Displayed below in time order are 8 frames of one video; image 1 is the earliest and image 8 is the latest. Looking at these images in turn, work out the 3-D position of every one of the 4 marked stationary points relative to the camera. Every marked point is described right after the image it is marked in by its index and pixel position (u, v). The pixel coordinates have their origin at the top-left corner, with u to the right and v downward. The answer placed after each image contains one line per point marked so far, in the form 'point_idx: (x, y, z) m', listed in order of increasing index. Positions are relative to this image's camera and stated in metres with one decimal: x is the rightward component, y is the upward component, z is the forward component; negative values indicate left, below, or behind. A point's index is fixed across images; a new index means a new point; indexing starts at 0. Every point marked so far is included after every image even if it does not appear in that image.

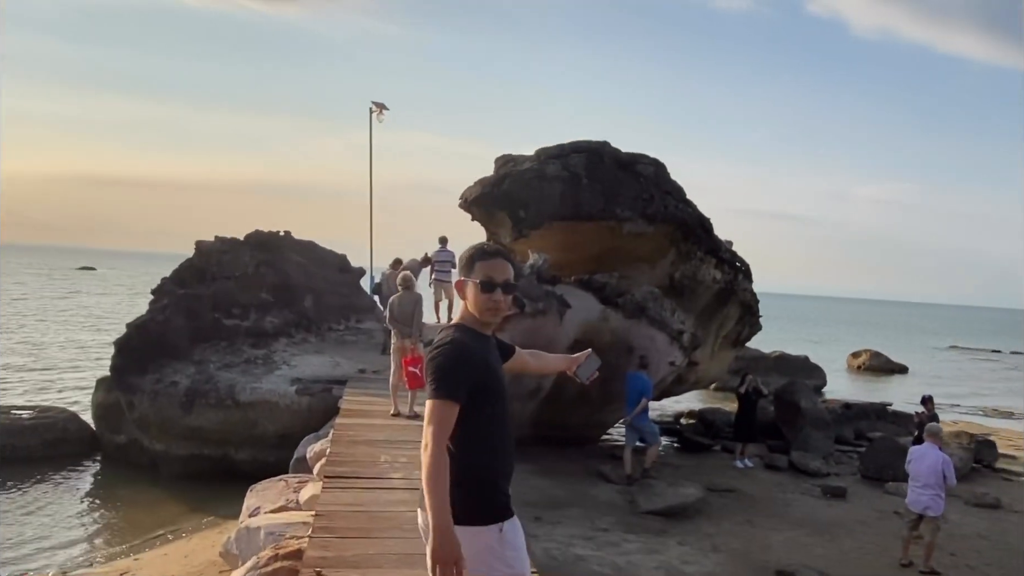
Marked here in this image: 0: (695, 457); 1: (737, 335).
0: (+3.2, -3.0, +13.3) m
1: (+4.1, -0.9, +13.9) m
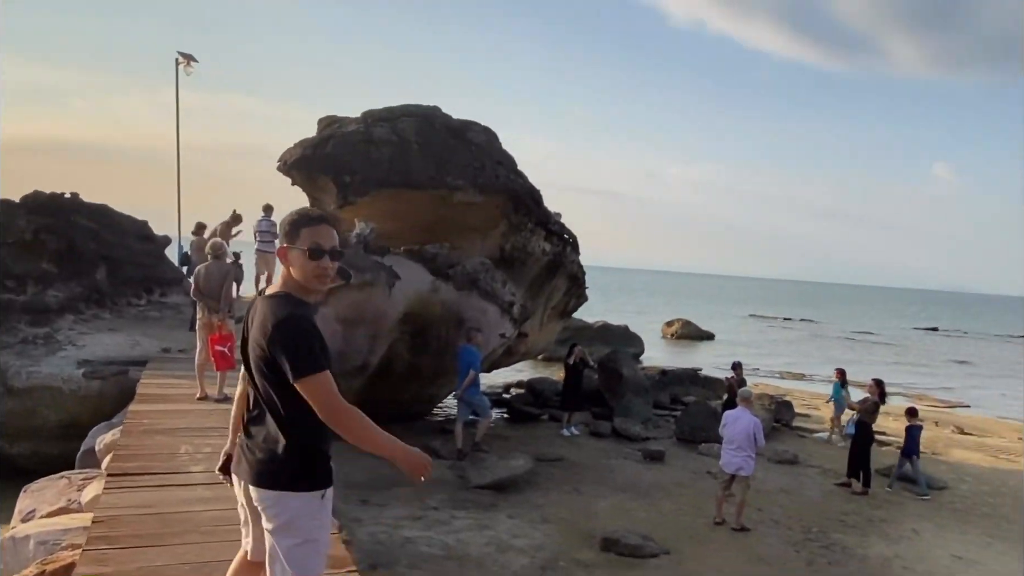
0: (+0.2, -2.5, +13.3) m
1: (+1.0, -0.3, +14.1) m
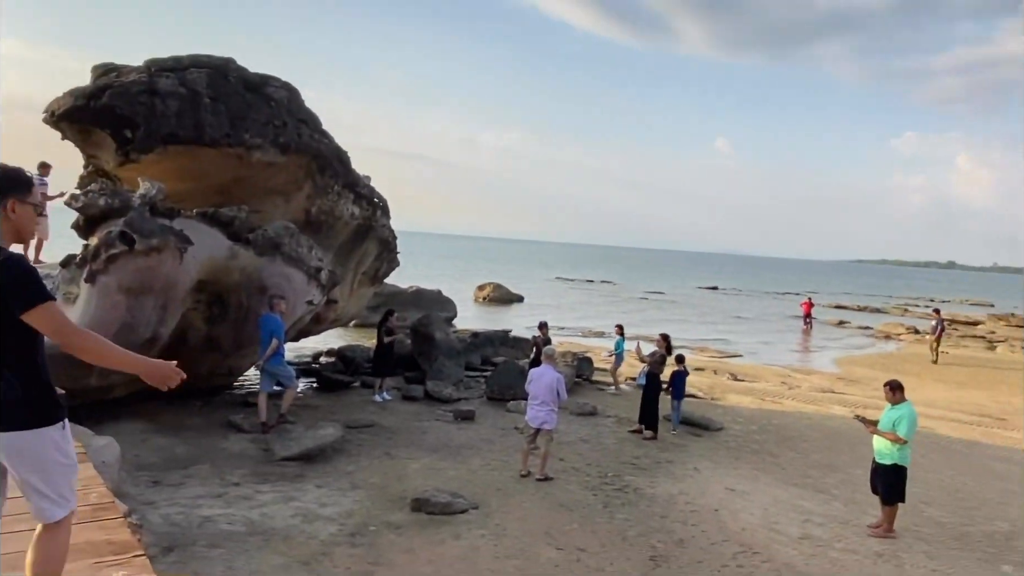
0: (-3.1, -1.9, +13.1) m
1: (-2.5, +0.3, +13.9) m
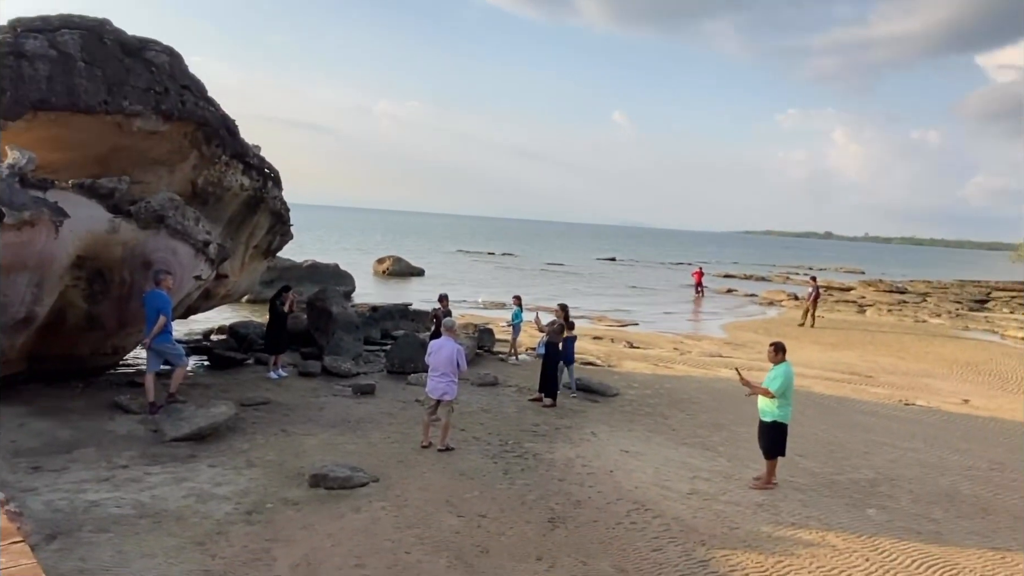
0: (-4.8, -1.4, +12.7) m
1: (-4.3, +0.8, +13.5) m
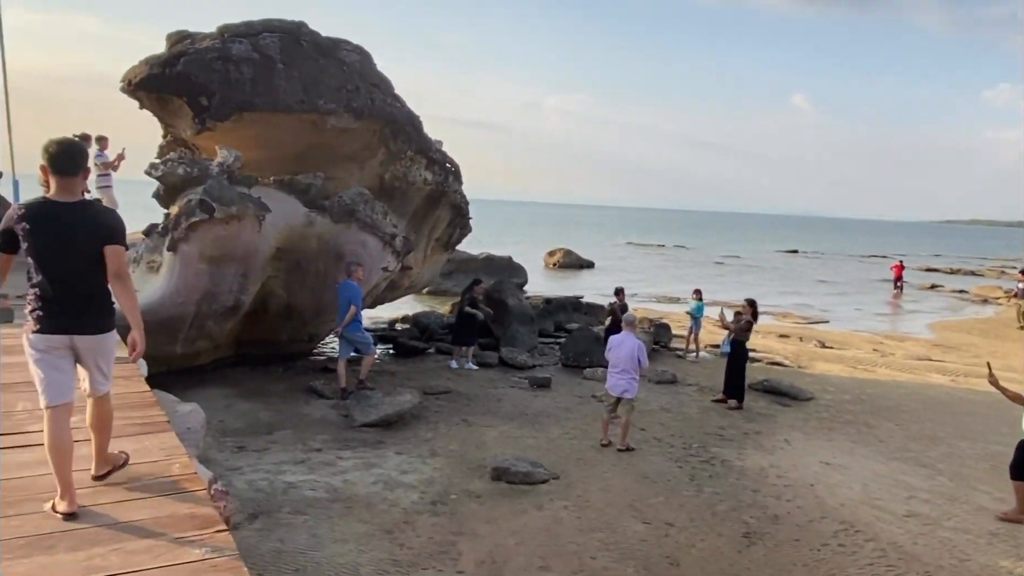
0: (-1.8, -1.3, +13.1) m
1: (-1.2, +0.9, +13.7) m
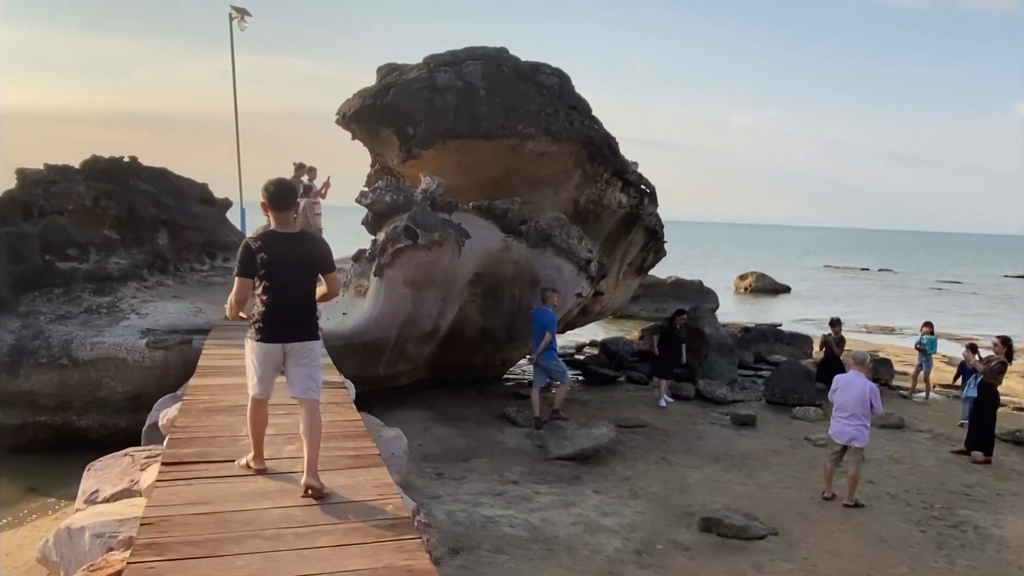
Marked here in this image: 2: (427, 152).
0: (+1.5, -1.7, +12.6) m
1: (+2.3, +0.5, +13.2) m
2: (-1.1, +1.8, +10.2) m
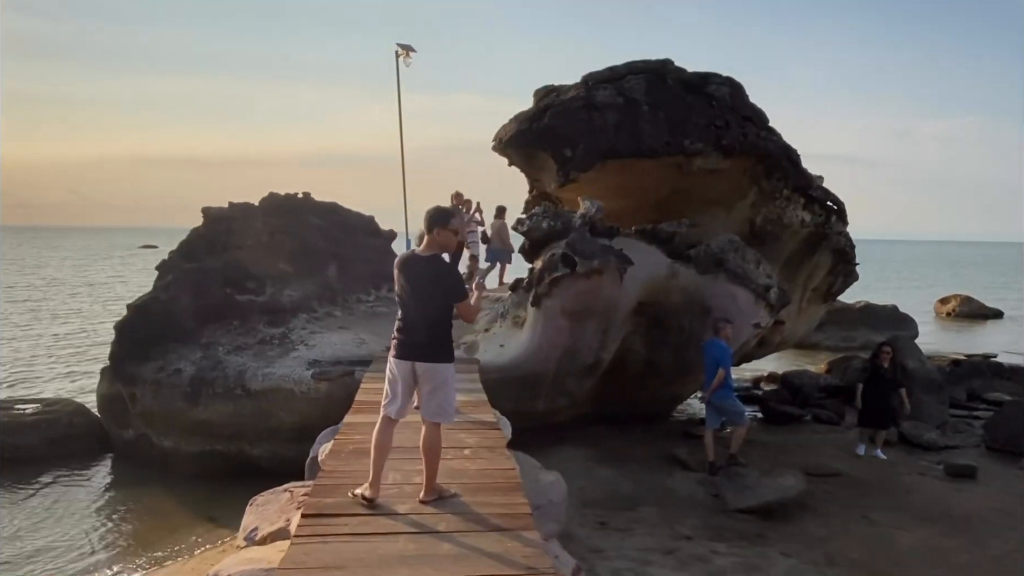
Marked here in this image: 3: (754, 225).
0: (+4.1, -2.2, +11.4) m
1: (+4.9, 0.0, +11.8) m
2: (+1.0, +1.4, +9.7) m
3: (+3.3, +0.9, +10.4) m
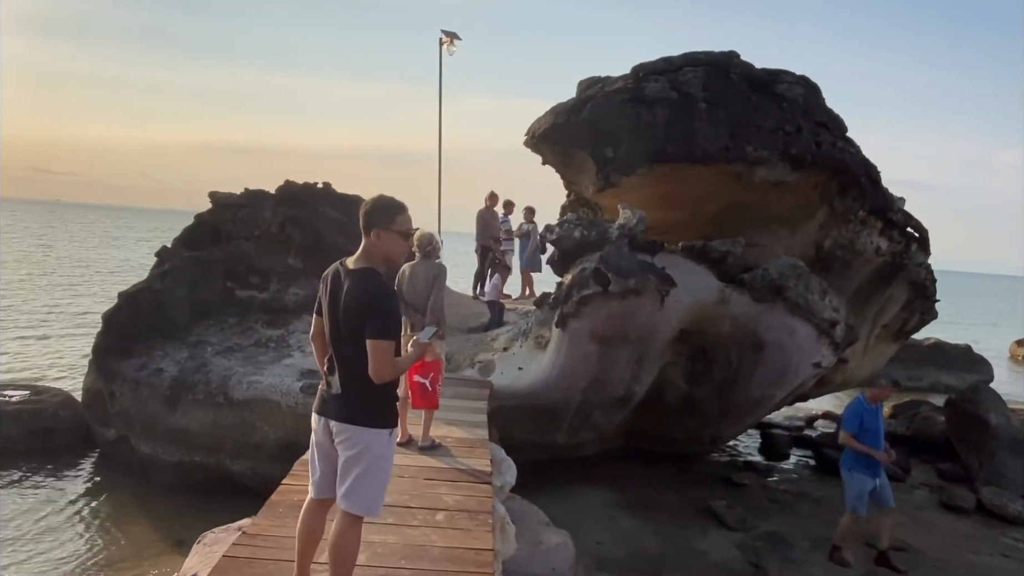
0: (+4.3, -2.6, +9.9) m
1: (+5.3, -0.5, +10.3) m
2: (+1.3, +1.2, +8.4) m
3: (+3.7, +0.5, +9.0) m
